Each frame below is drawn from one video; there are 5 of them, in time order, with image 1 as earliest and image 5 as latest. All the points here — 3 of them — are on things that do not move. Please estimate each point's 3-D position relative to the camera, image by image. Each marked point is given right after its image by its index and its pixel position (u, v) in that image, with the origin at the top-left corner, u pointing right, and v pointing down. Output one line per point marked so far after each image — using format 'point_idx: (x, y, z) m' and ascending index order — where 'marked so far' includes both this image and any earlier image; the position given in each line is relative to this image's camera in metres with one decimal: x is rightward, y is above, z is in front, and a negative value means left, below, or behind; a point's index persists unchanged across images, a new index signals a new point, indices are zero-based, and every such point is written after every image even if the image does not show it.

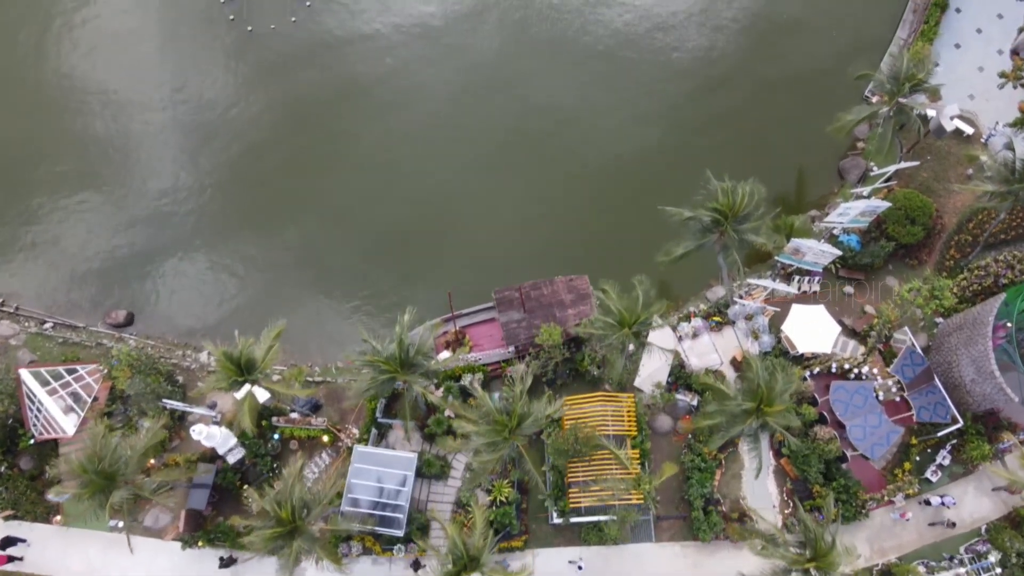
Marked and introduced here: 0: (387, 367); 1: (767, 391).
0: (-3.3, -2.1, +19.5) m
1: (+6.5, -2.6, +18.6) m
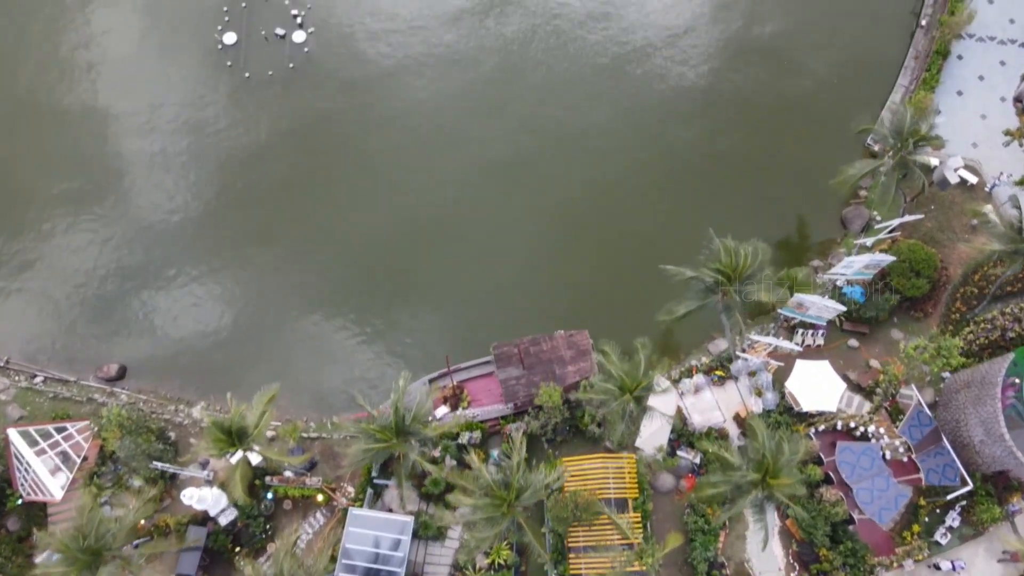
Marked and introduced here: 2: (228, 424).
0: (-3.4, -3.9, +19.0) m
1: (+6.5, -4.3, +18.1) m
2: (-7.5, -3.5, +19.0) m
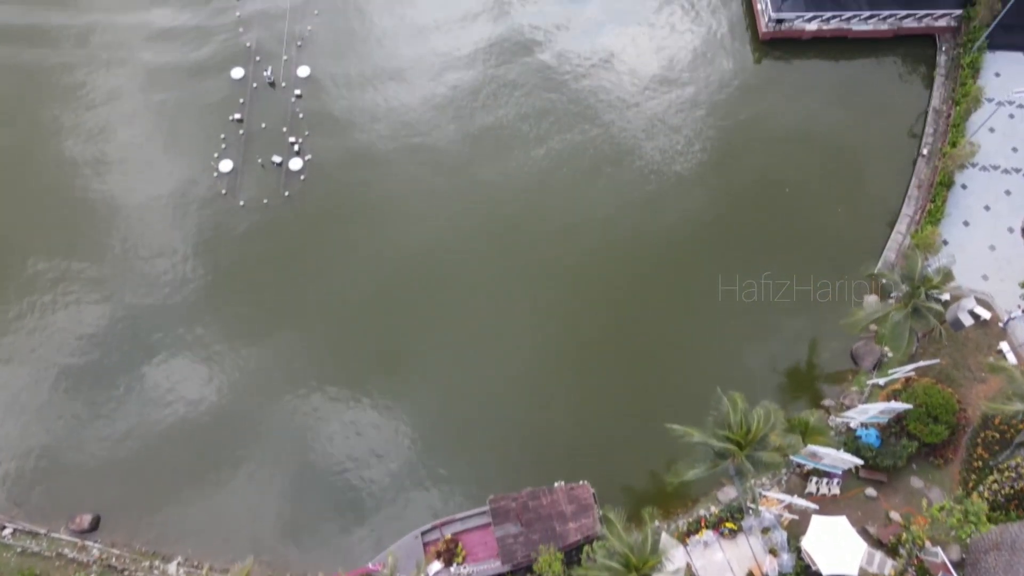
0: (-3.5, -8.1, +17.5) m
1: (+6.4, -8.4, +16.5) m
2: (-7.6, -7.8, +17.5) m
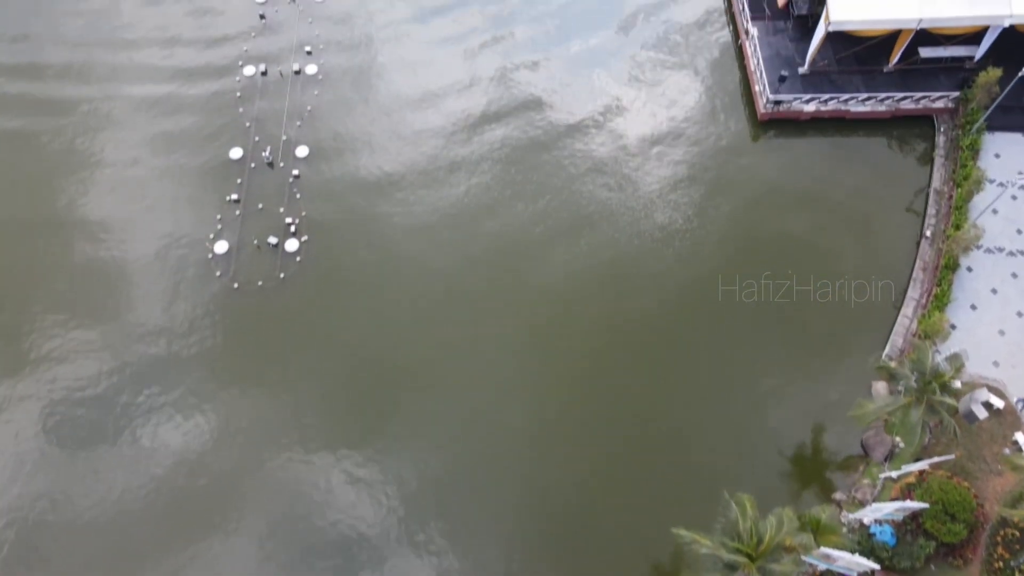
0: (-3.5, -10.5, +16.2) m
1: (+6.3, -10.8, +15.2) m
2: (-7.6, -10.2, +16.3) m
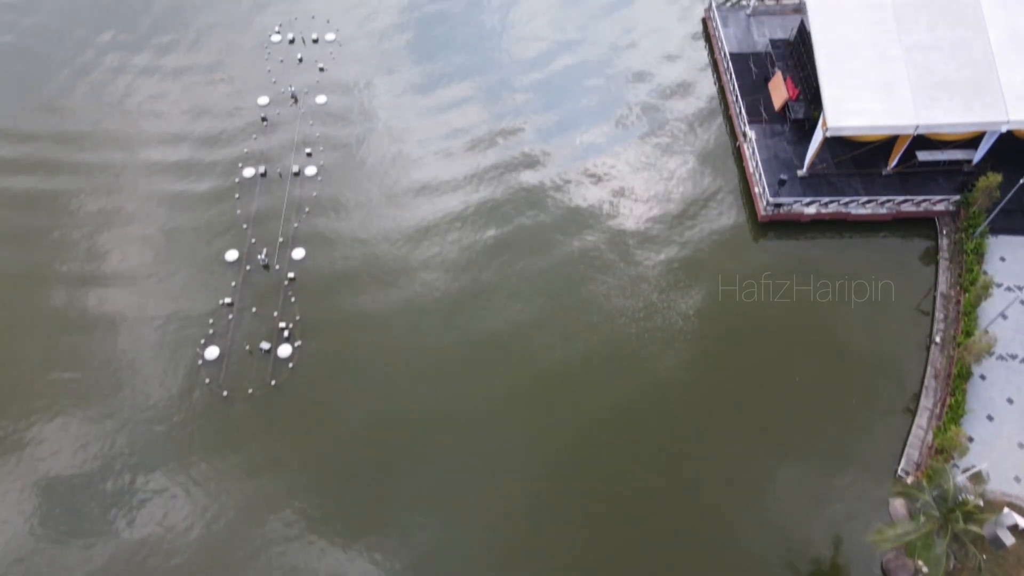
0: (-3.6, -13.3, +14.3) m
1: (+6.3, -13.5, +13.2) m
2: (-7.7, -13.0, +14.4) m
